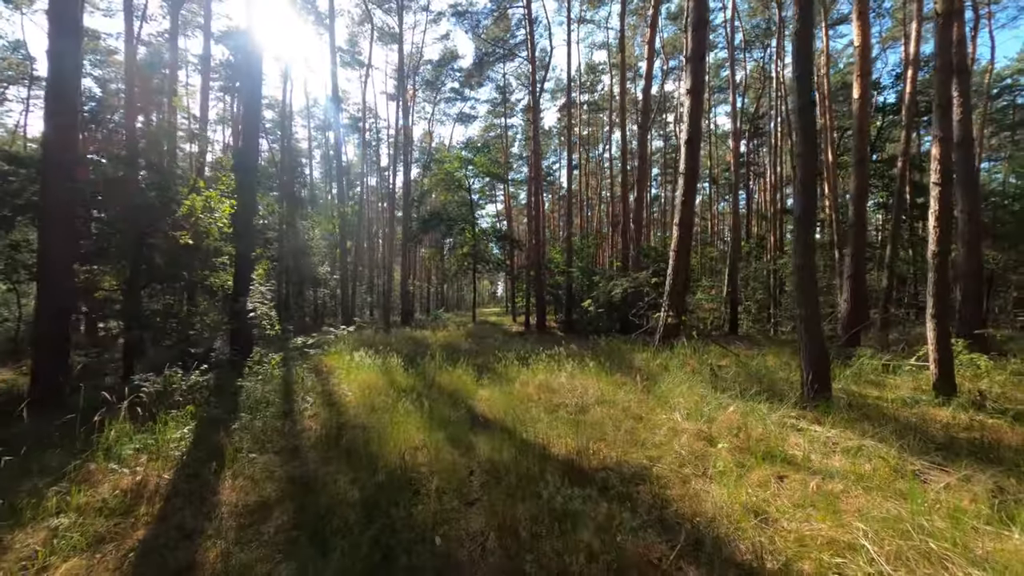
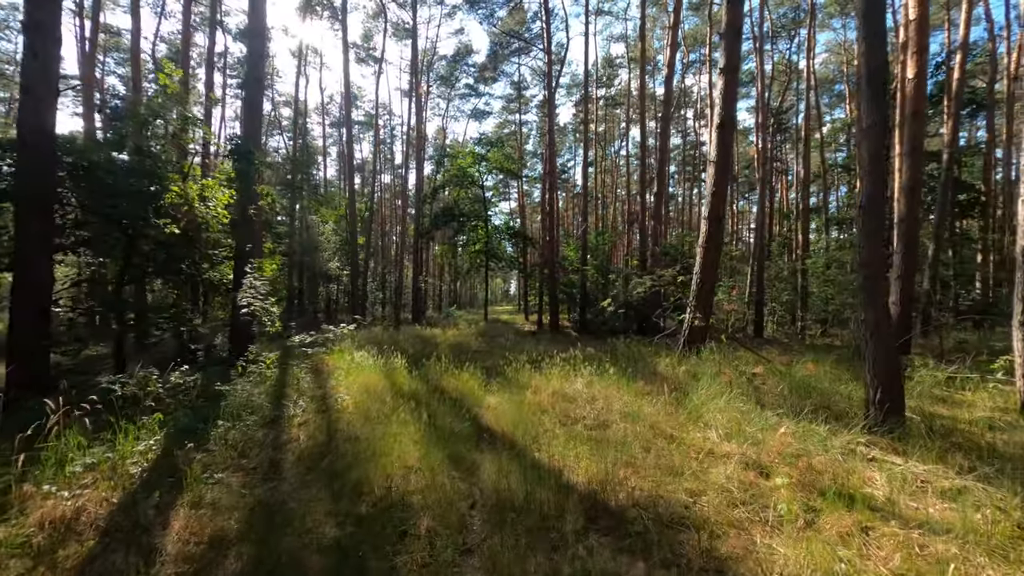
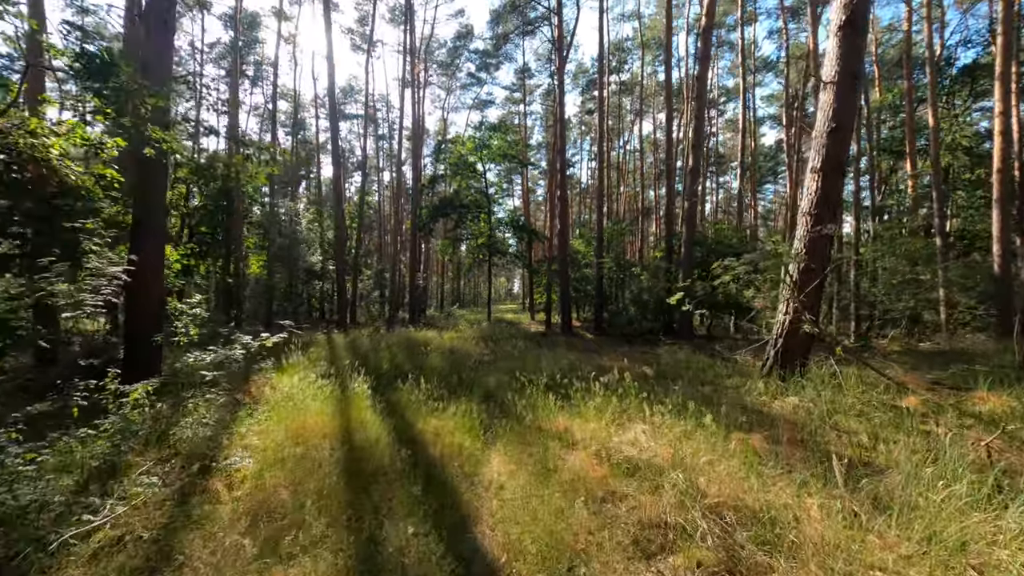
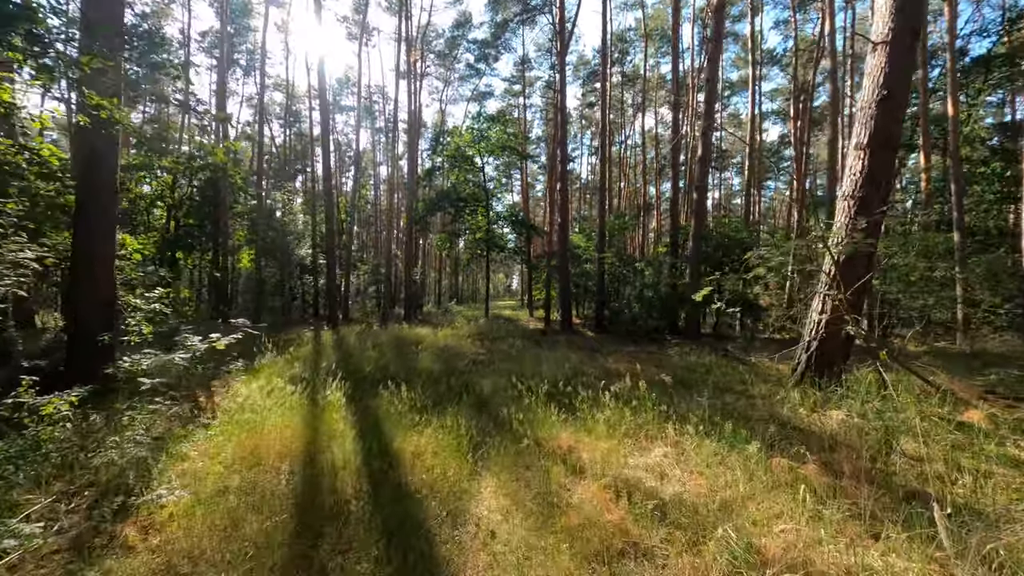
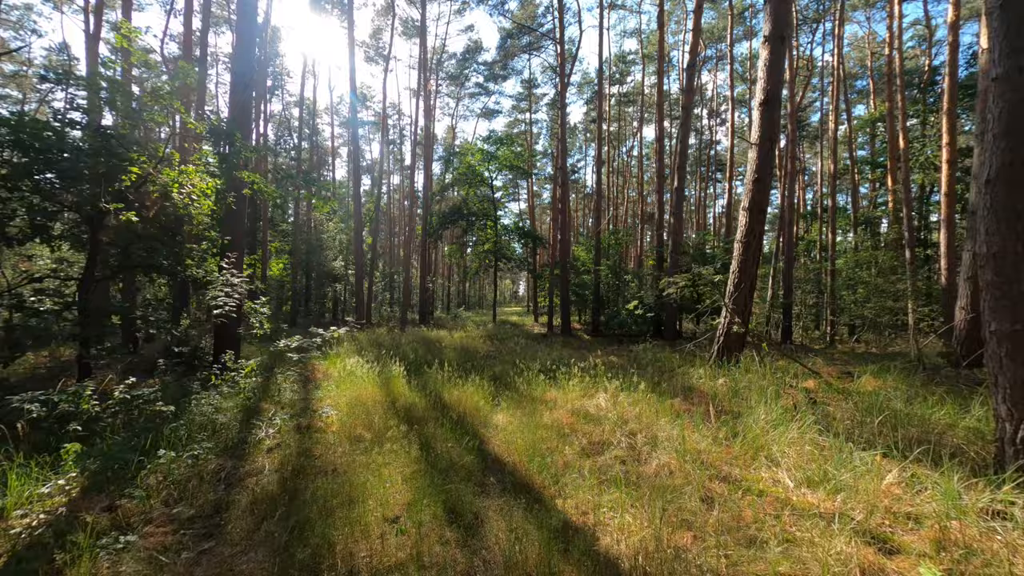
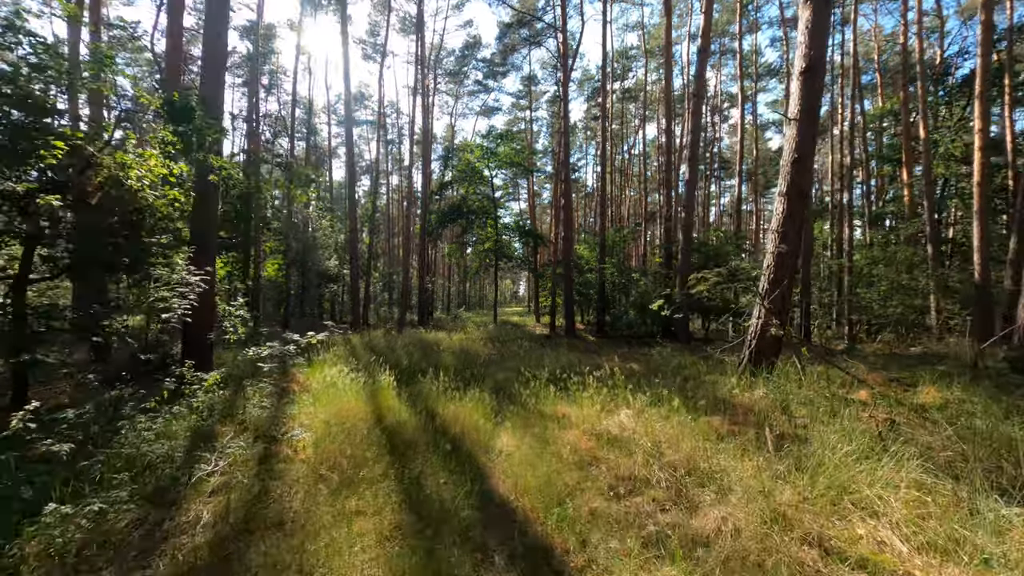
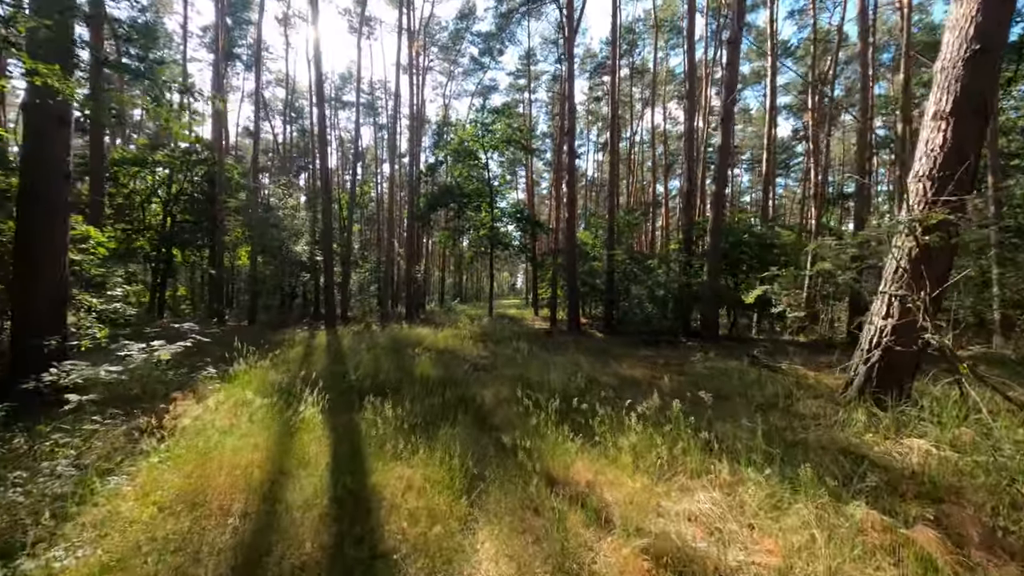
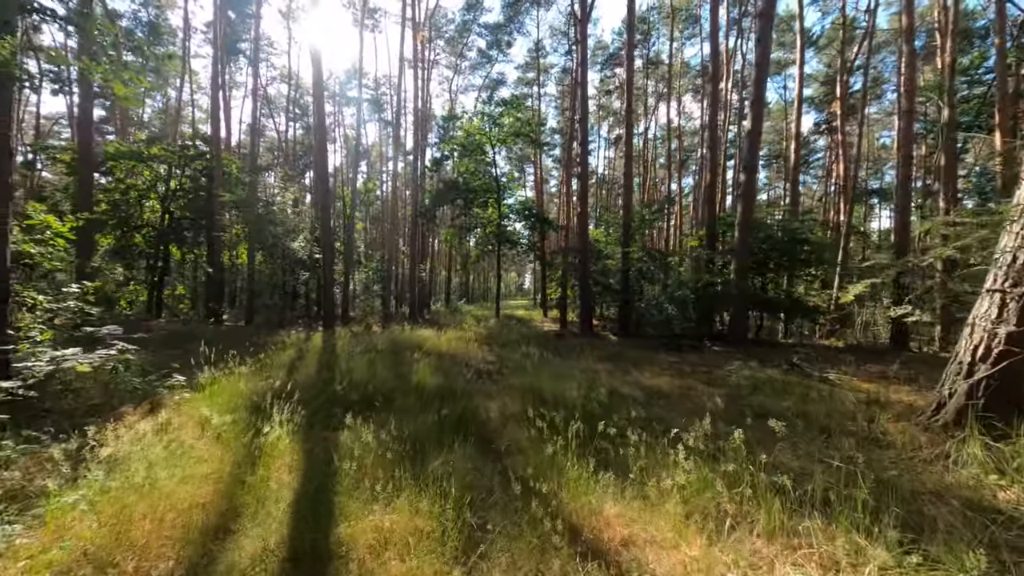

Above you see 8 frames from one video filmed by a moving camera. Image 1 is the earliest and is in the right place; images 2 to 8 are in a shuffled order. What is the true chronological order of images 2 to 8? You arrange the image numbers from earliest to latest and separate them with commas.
2, 5, 6, 3, 4, 7, 8
